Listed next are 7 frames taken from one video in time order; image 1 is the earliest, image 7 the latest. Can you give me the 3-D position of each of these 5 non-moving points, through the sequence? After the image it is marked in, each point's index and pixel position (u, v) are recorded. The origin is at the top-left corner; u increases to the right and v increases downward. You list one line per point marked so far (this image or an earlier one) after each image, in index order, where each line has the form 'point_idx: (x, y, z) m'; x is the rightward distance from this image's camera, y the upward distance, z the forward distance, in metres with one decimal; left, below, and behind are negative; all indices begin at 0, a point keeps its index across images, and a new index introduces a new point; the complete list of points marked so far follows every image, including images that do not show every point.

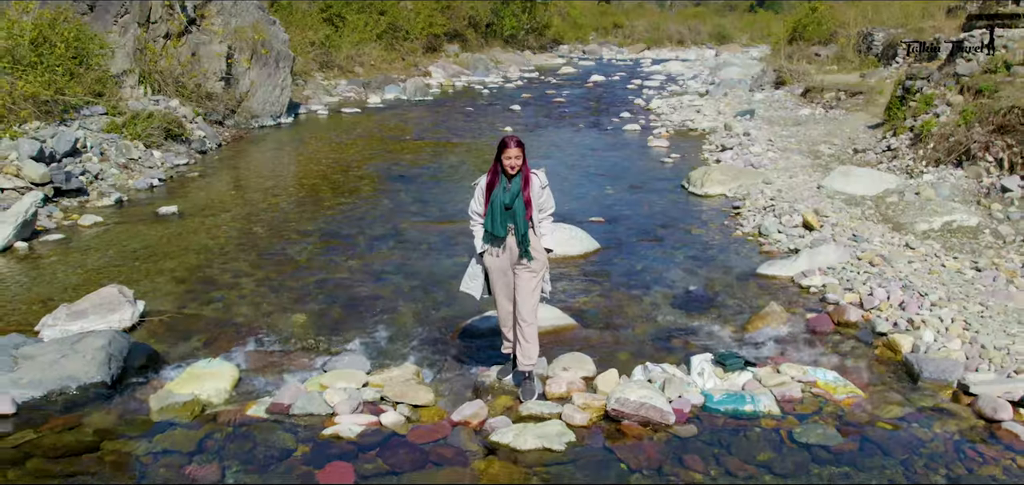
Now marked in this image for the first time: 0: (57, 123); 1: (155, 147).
0: (-4.8, +1.3, +10.9) m
1: (-4.2, +1.1, +12.2) m
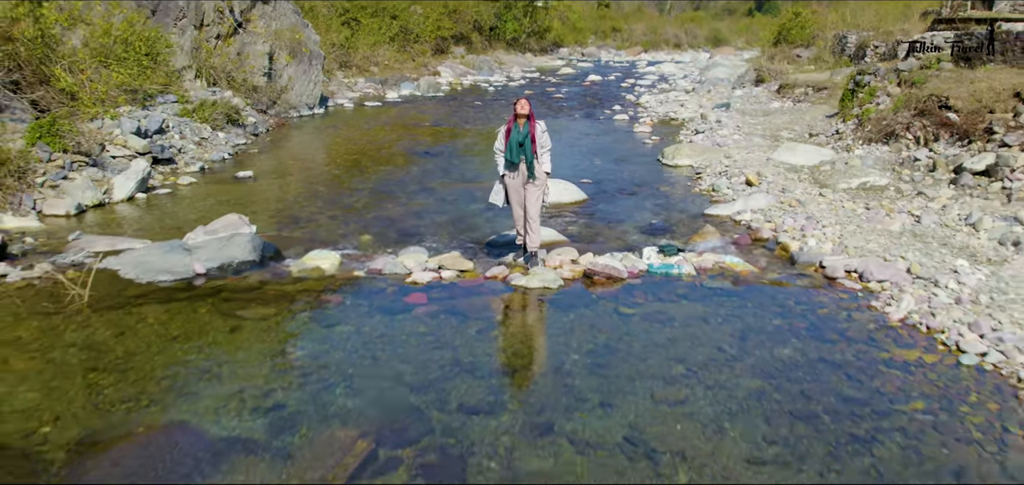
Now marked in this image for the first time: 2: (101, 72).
0: (-4.8, +1.8, +13.3) m
1: (-4.1, +1.6, +14.5) m
2: (-5.1, +2.2, +12.9) m
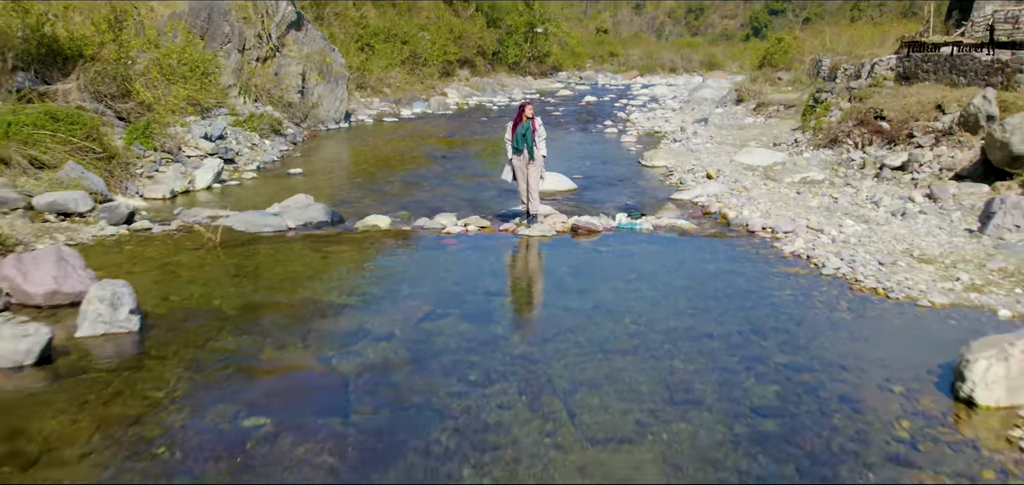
0: (-4.7, +1.9, +15.7) m
1: (-4.1, +1.7, +16.9) m
2: (-5.1, +2.4, +15.4) m
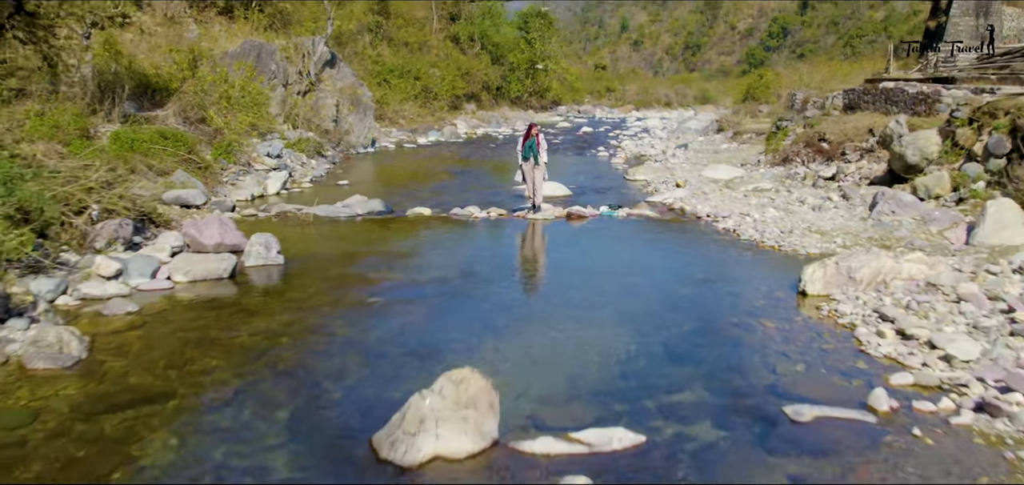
0: (-4.6, +1.9, +18.9) m
1: (-4.0, +1.7, +20.1) m
2: (-5.0, +2.4, +18.6) m
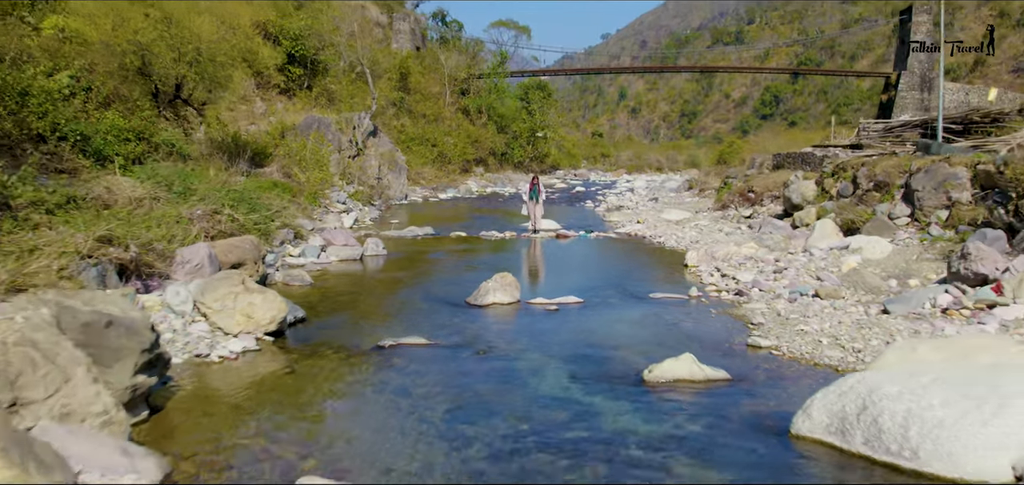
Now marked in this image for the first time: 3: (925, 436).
0: (-4.4, +1.3, +25.1) m
1: (-3.8, +1.0, +26.3) m
2: (-4.8, +1.7, +24.9) m
3: (+2.1, -1.0, +5.3) m
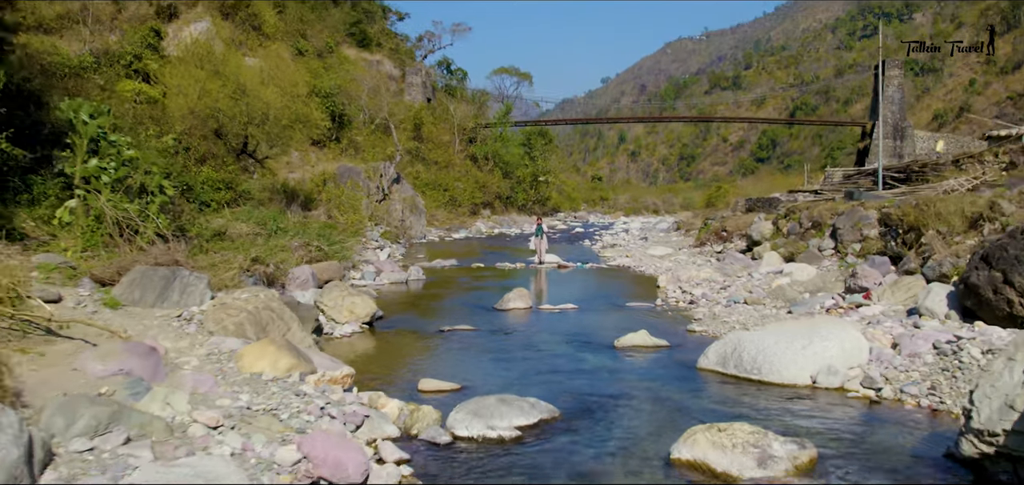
0: (-4.2, +0.3, +29.4) m
1: (-3.6, 0.0, +30.6) m
2: (-4.6, +0.8, +29.2) m
3: (+2.4, -1.1, +9.5) m
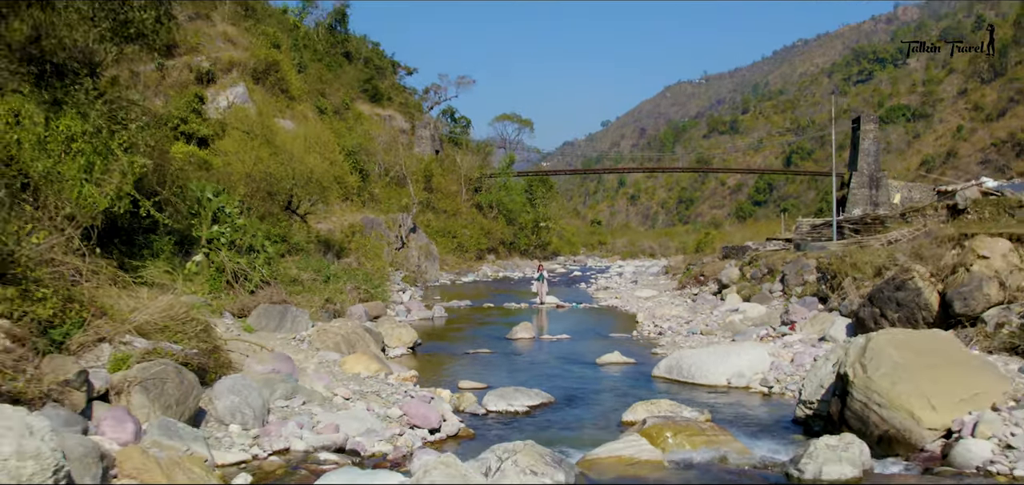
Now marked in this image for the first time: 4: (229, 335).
0: (-4.1, -1.1, +33.7) m
1: (-3.4, -1.5, +34.9) m
2: (-4.4, -0.6, +33.5) m
3: (+2.5, -1.7, +13.8) m
4: (-3.6, -1.2, +12.9) m
